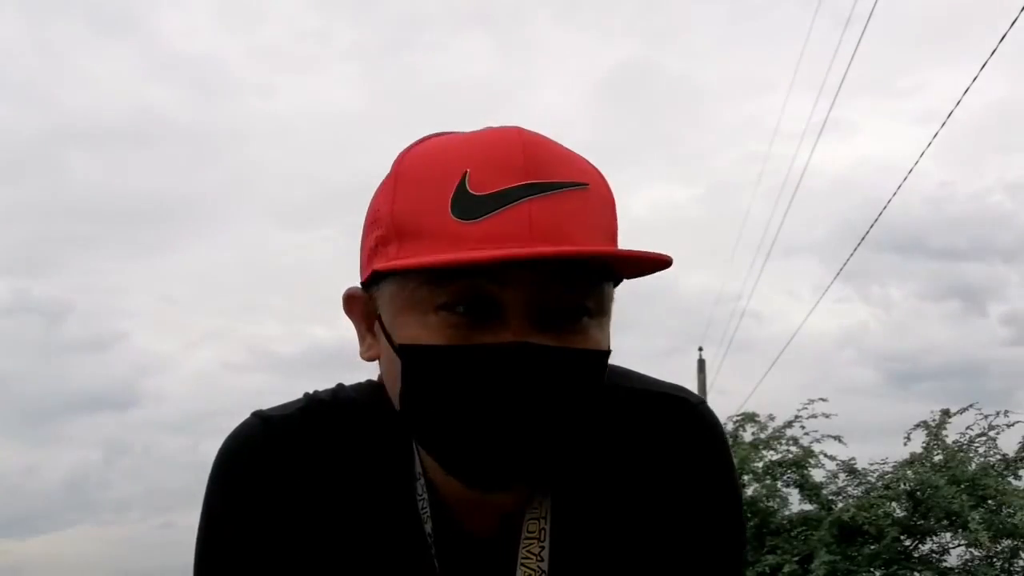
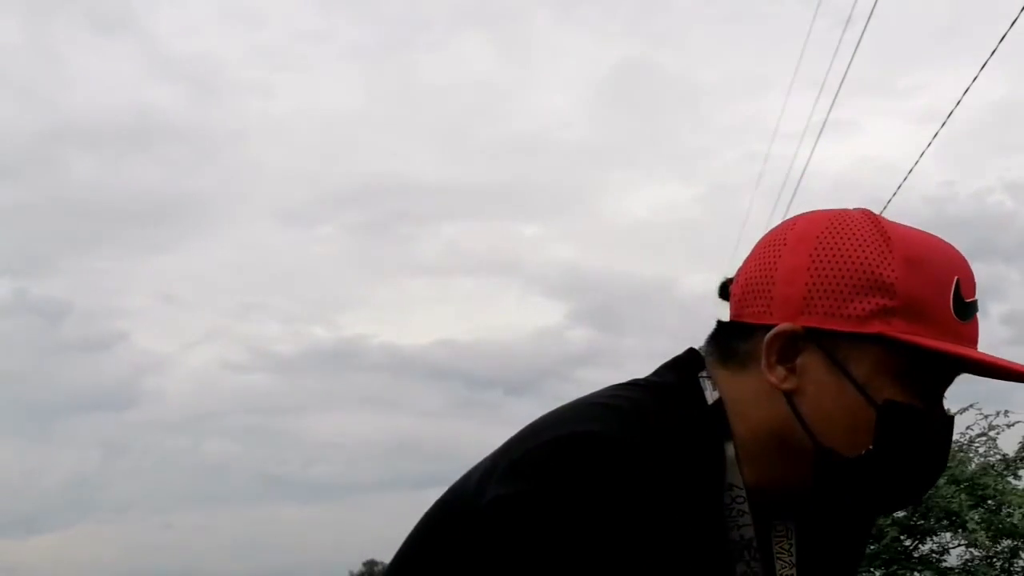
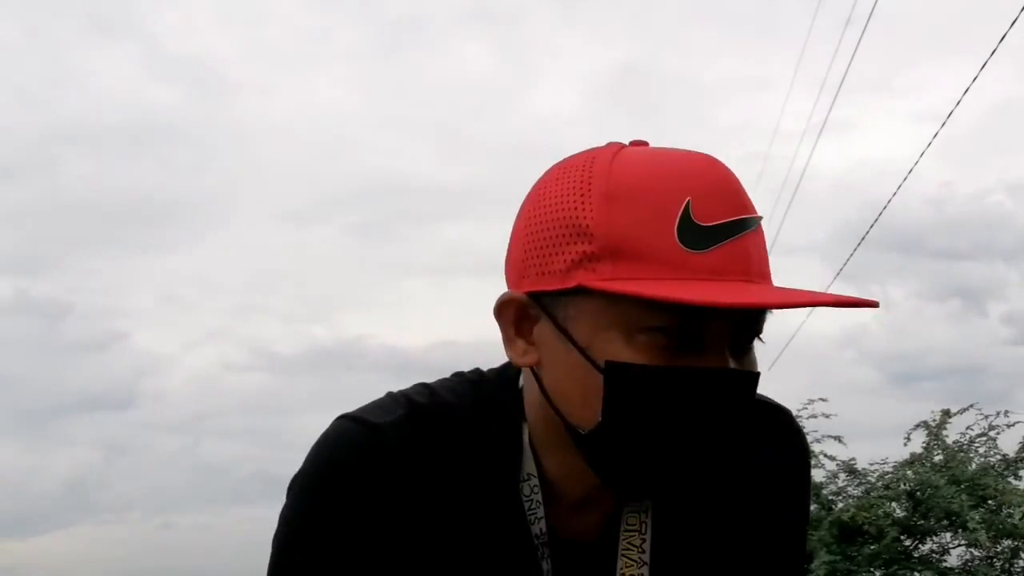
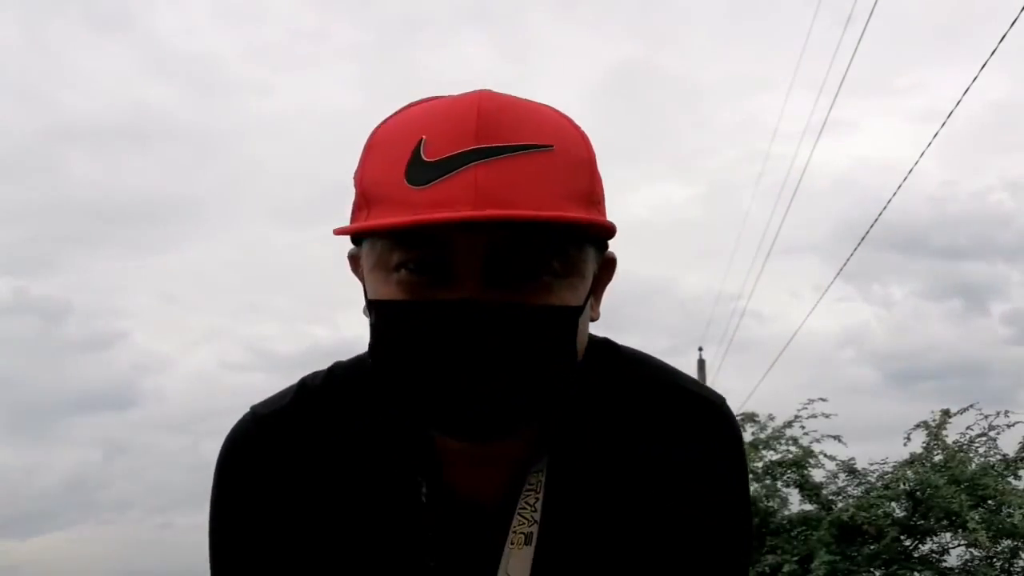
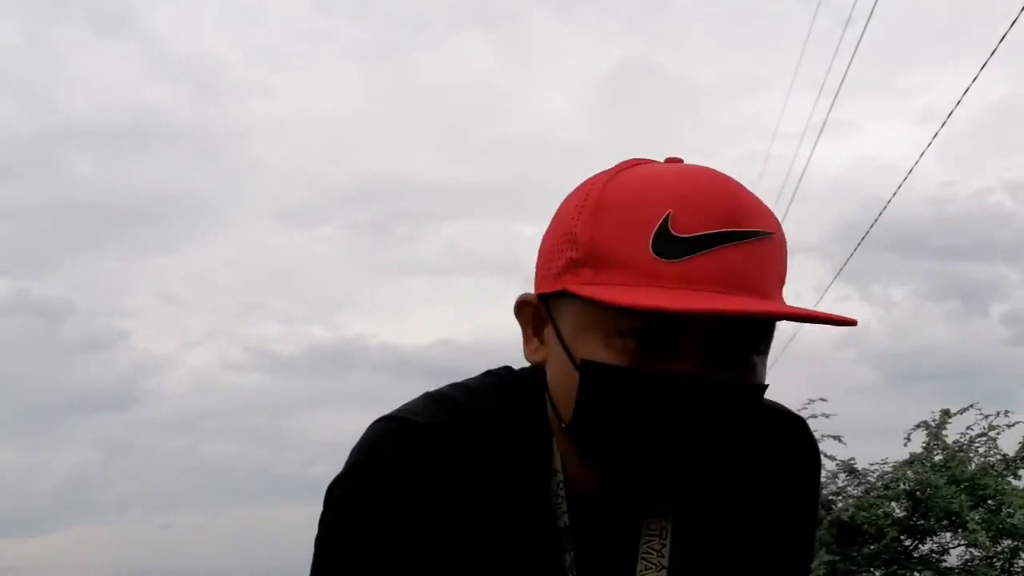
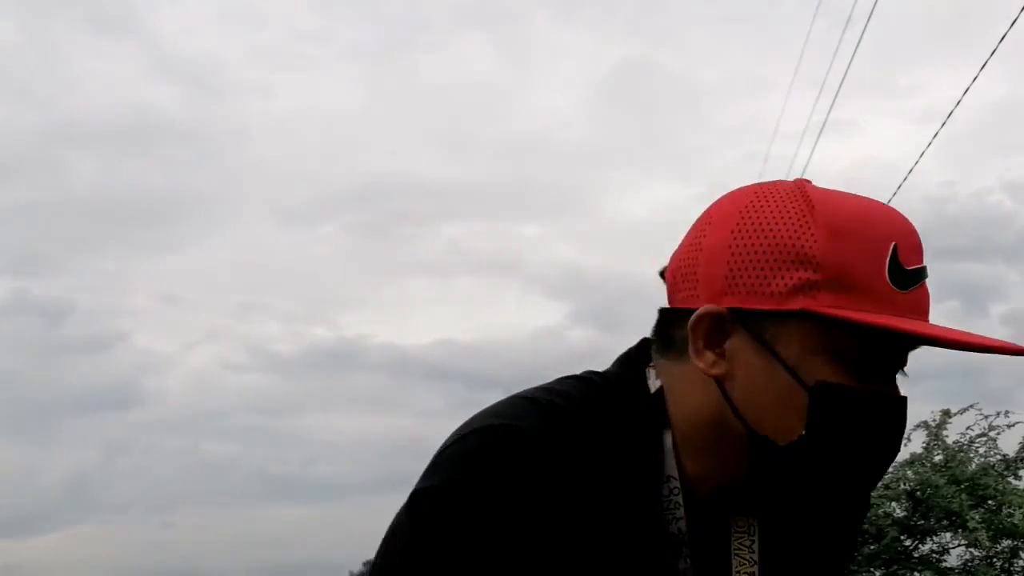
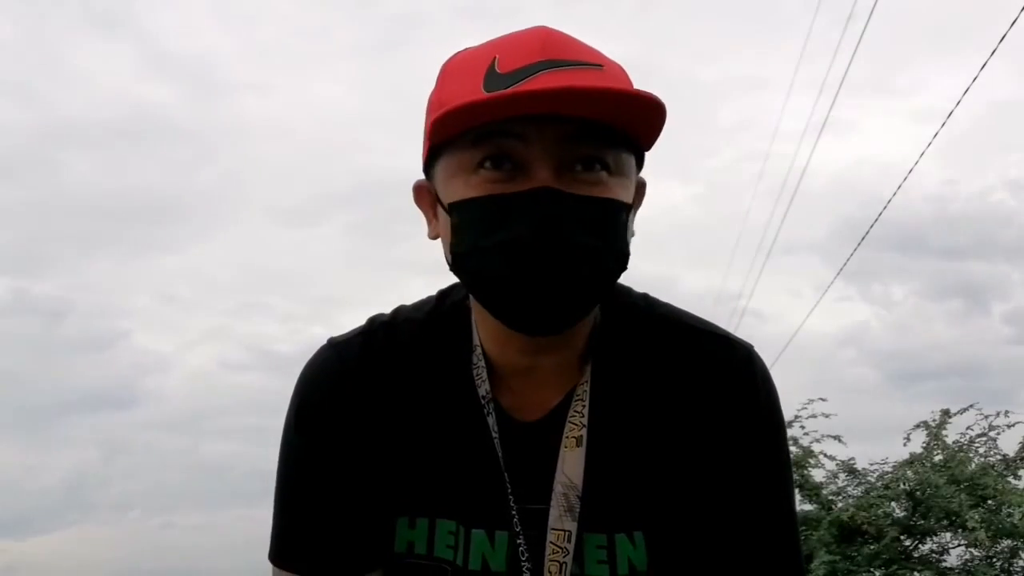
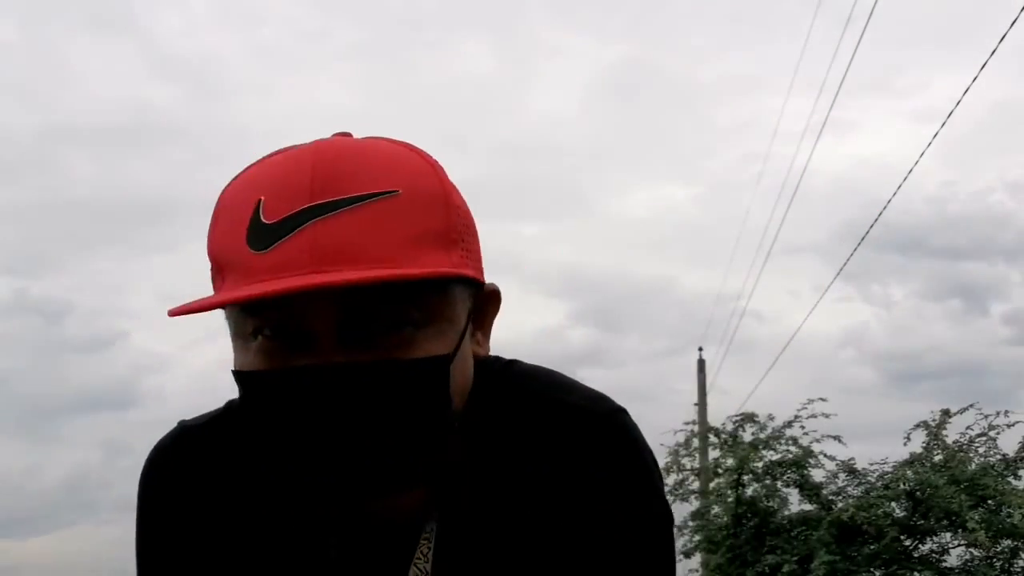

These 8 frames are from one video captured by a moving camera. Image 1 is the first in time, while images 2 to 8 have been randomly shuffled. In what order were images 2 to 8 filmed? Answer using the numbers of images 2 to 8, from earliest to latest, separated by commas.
3, 6, 2, 5, 8, 4, 7
